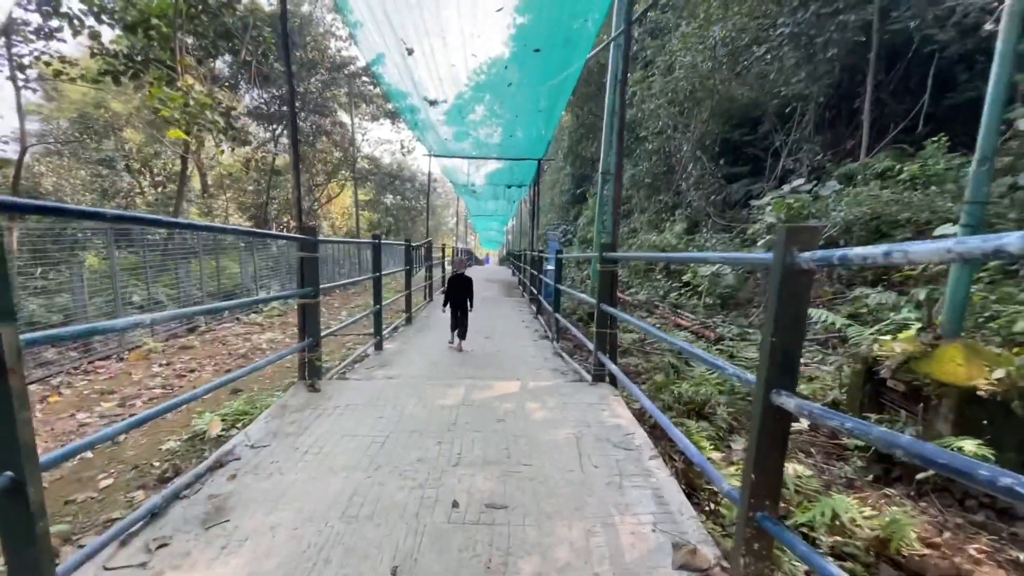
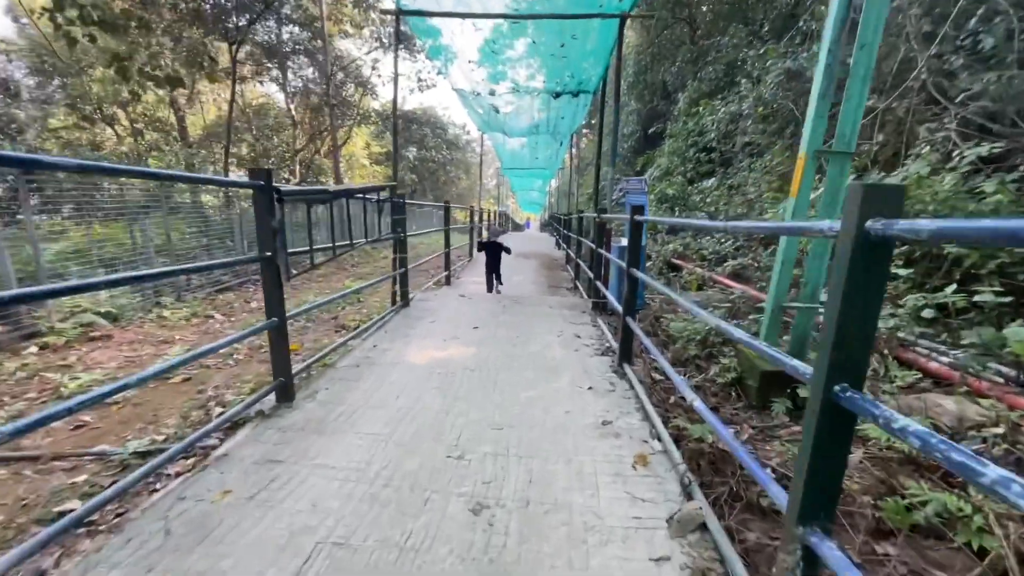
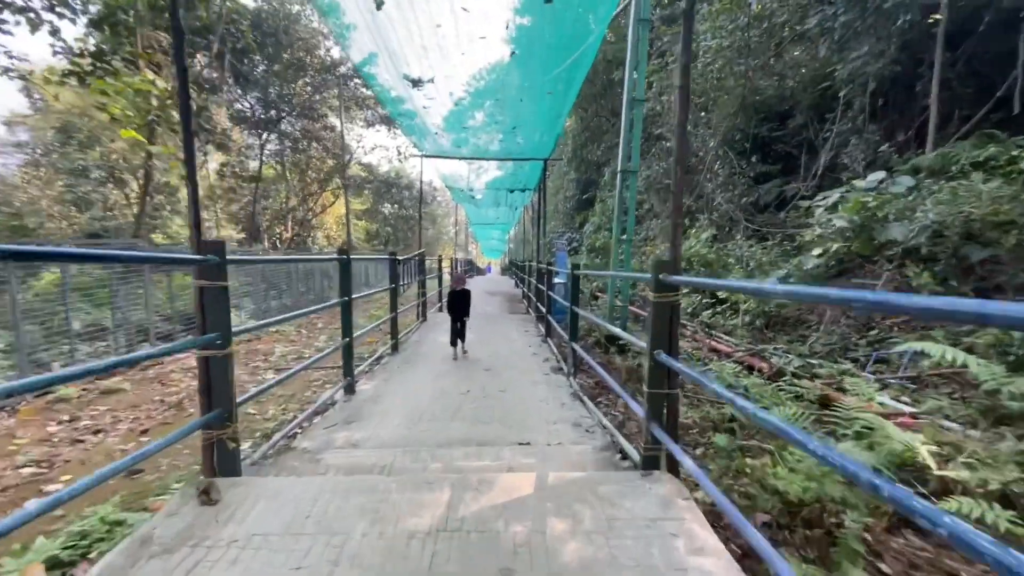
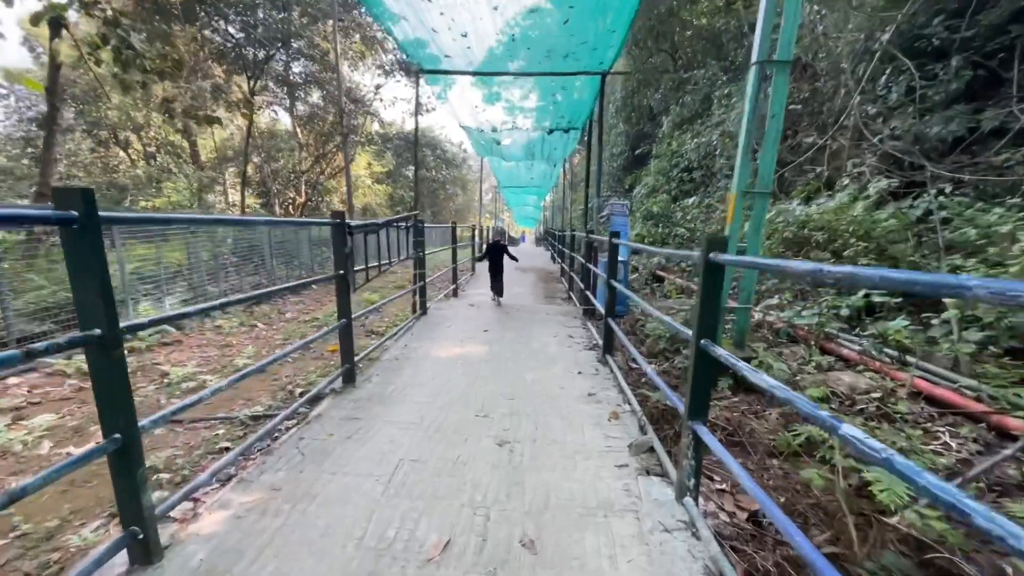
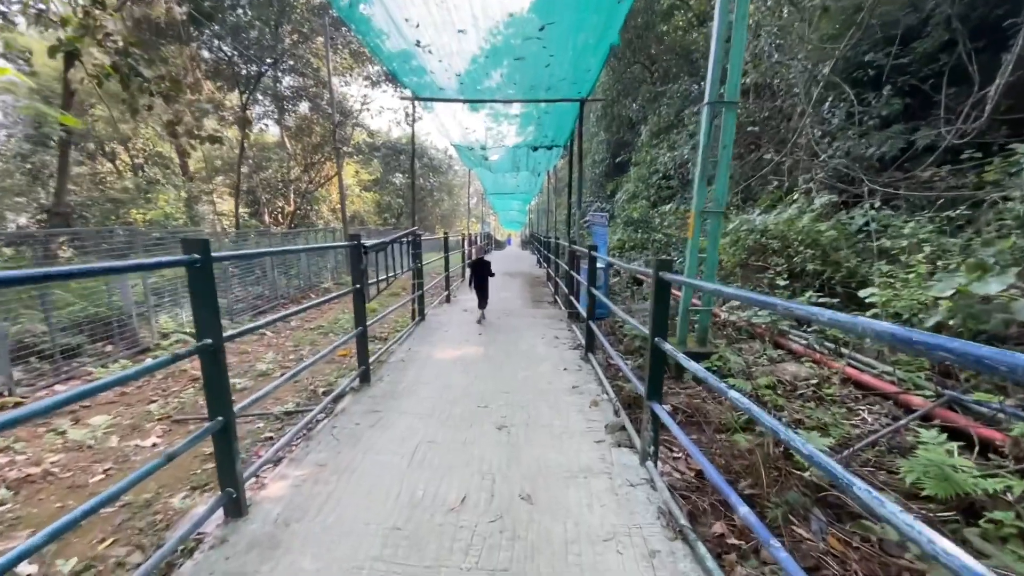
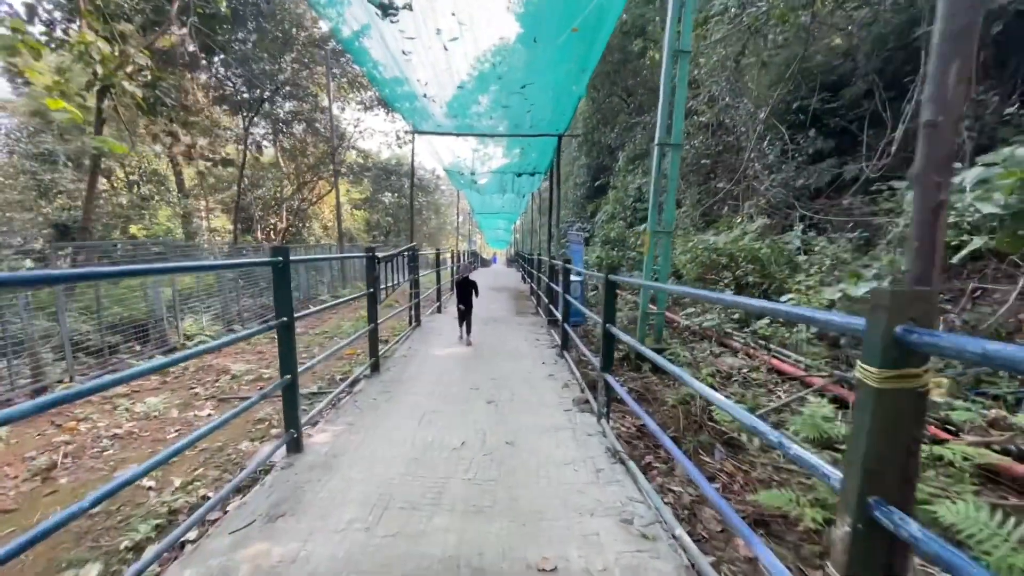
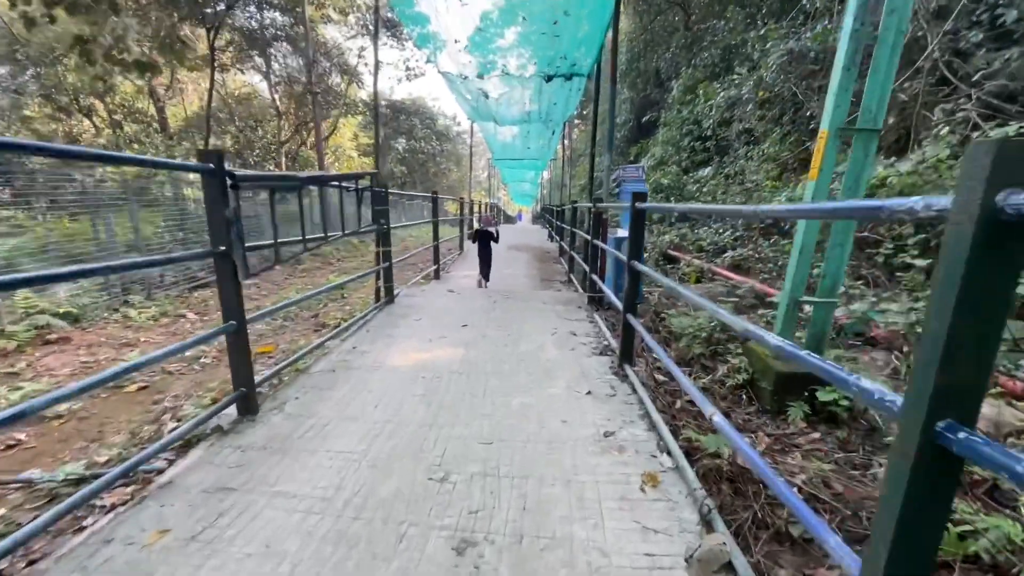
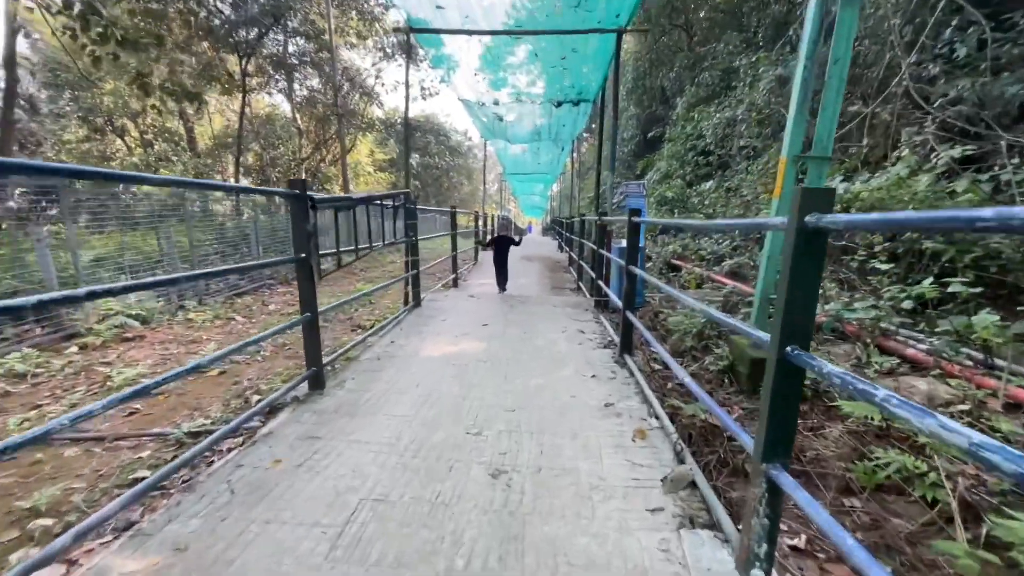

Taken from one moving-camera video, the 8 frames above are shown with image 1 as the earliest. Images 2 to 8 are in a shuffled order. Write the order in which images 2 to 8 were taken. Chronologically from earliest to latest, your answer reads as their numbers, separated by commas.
3, 6, 5, 4, 8, 2, 7
